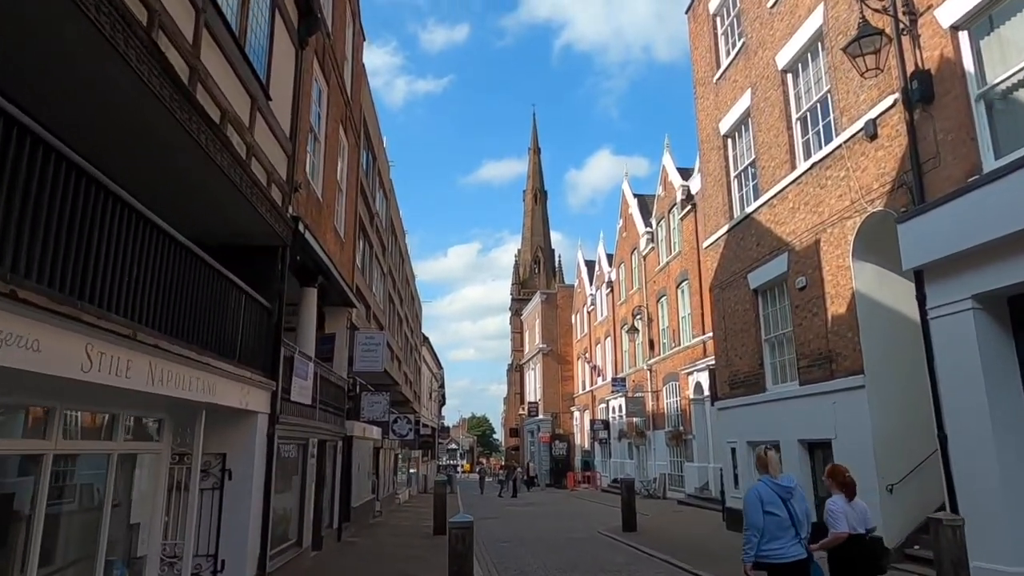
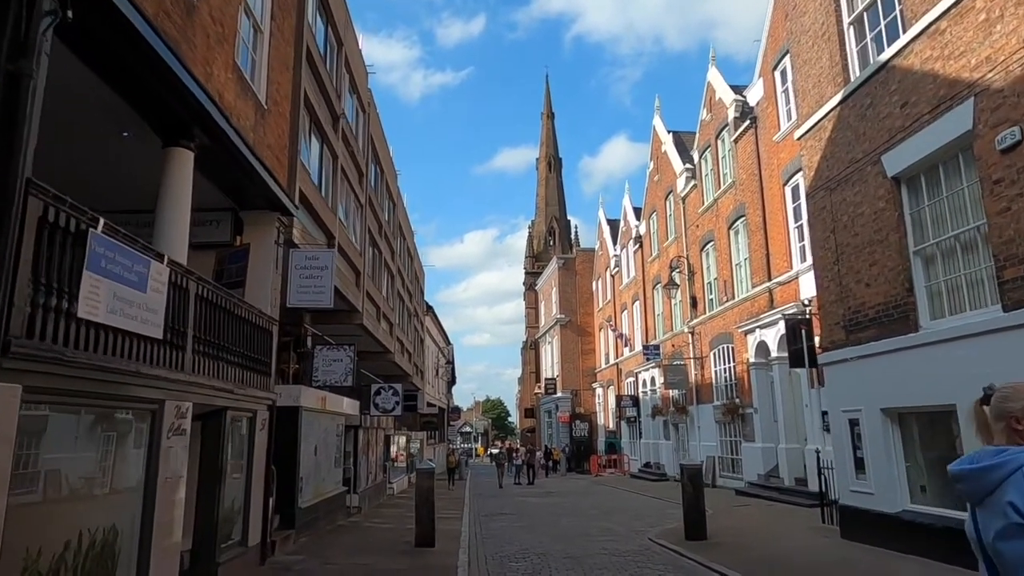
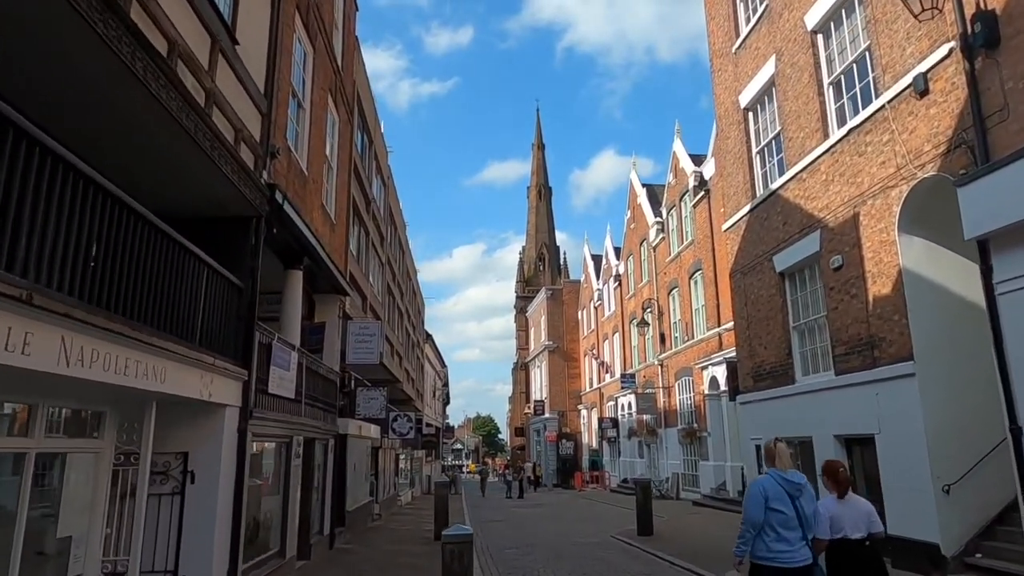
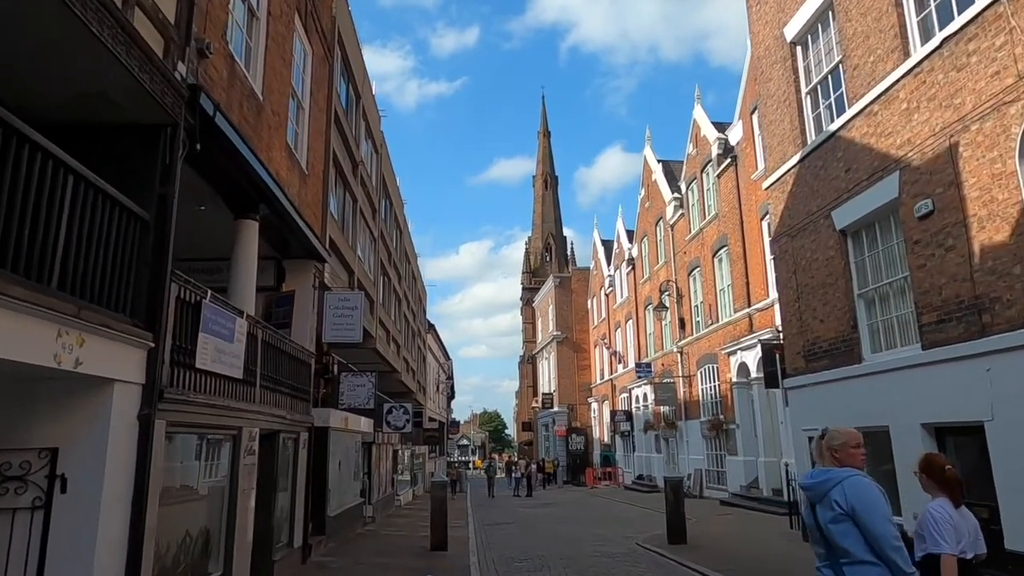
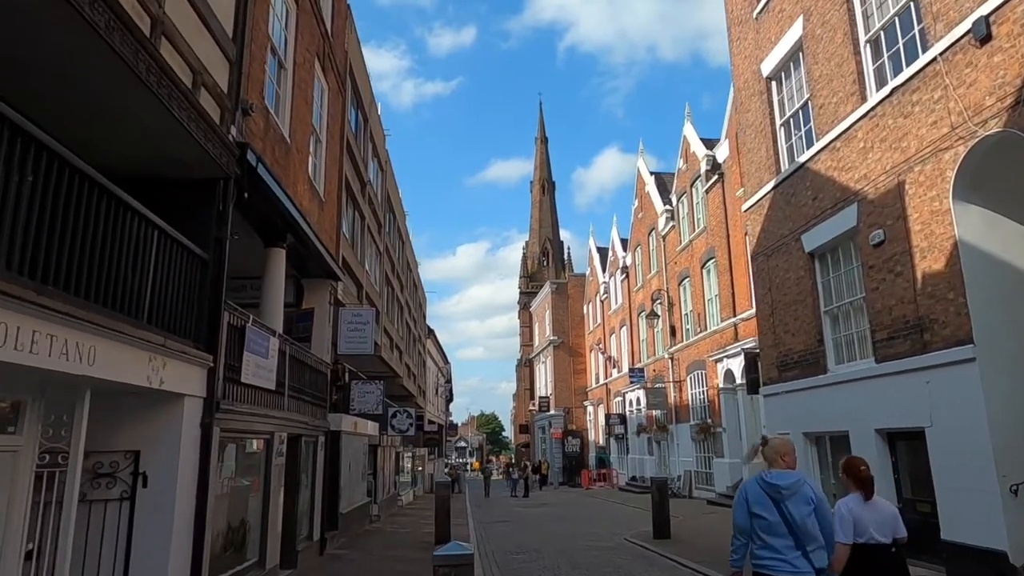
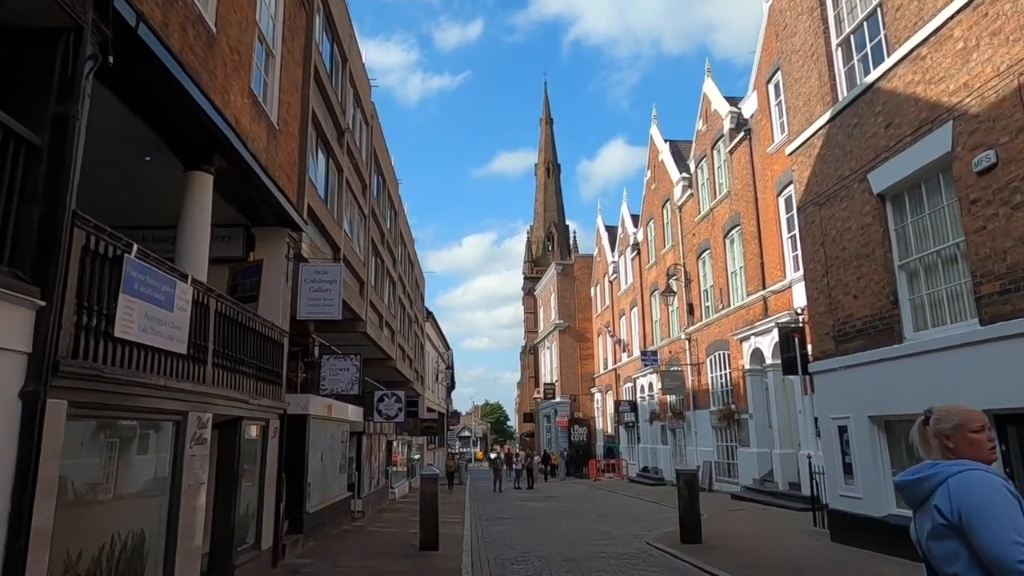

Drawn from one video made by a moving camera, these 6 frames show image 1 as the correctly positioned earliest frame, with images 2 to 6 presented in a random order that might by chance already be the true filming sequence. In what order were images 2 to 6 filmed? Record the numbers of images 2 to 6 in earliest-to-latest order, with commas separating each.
3, 5, 4, 6, 2
